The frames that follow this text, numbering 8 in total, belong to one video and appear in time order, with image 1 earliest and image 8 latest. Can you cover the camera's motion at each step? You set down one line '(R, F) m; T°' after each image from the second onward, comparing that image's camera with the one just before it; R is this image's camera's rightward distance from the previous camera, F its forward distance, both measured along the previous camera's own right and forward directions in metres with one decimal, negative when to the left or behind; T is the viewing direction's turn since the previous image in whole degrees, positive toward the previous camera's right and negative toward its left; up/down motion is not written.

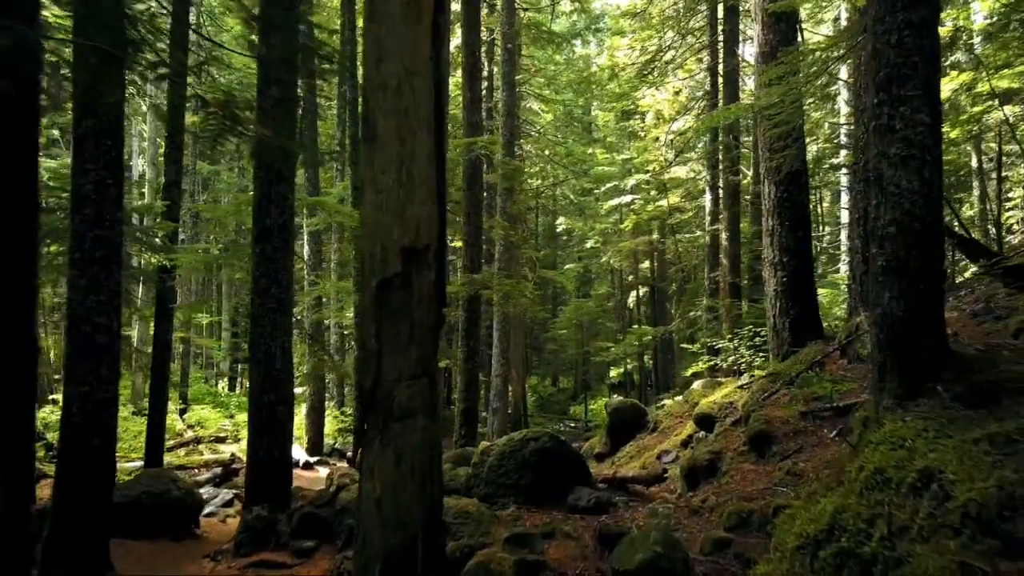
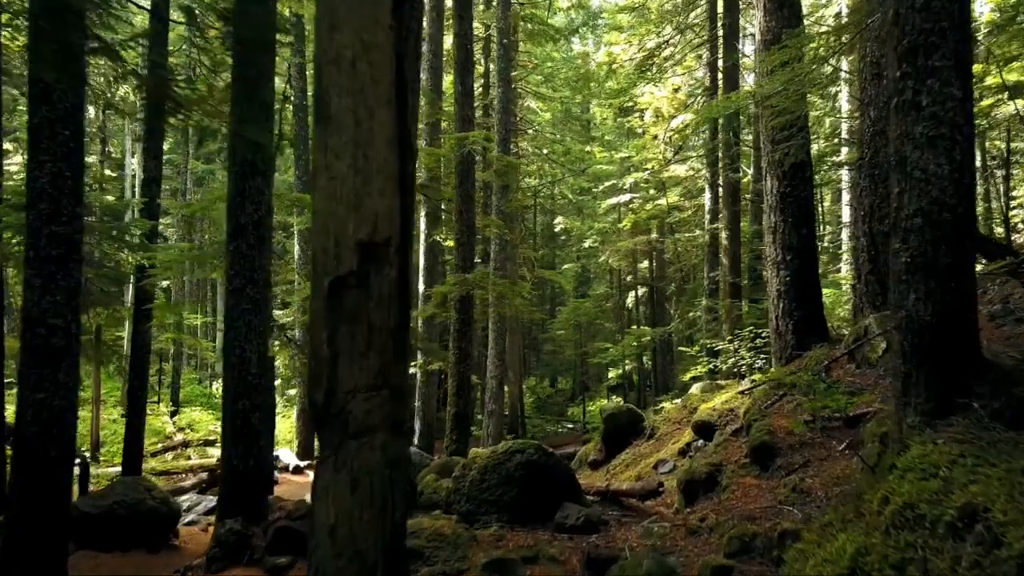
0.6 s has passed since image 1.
(+0.1, +0.4) m; 0°
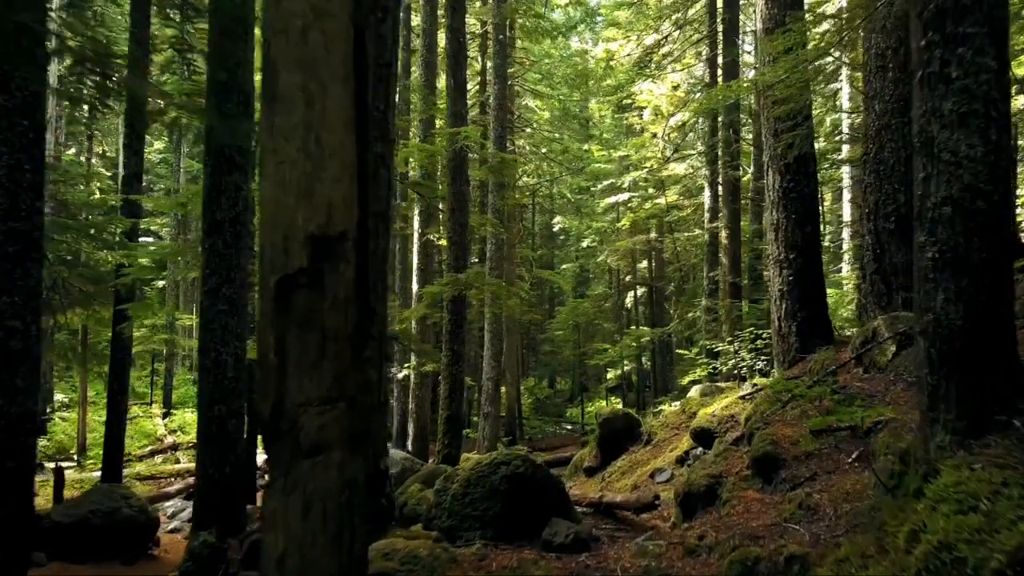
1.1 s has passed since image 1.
(+0.1, +0.3) m; 0°
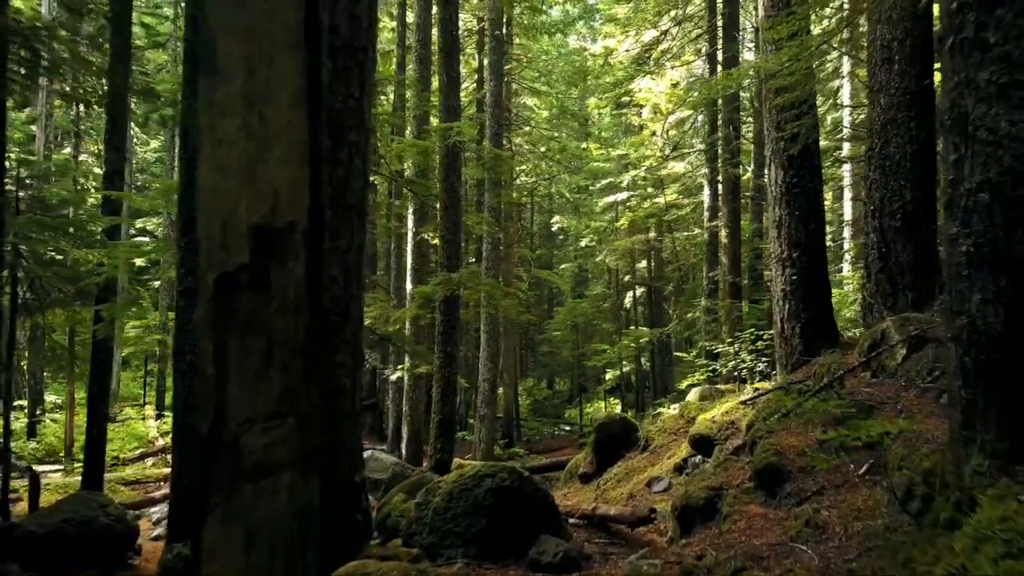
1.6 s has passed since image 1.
(+0.1, +0.3) m; 0°
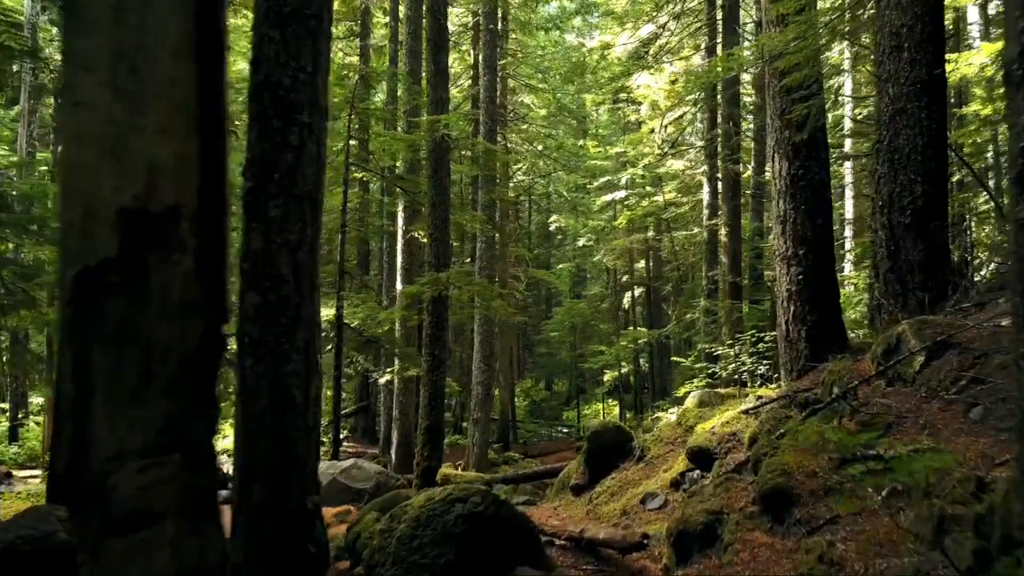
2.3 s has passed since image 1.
(+0.1, +0.5) m; 0°
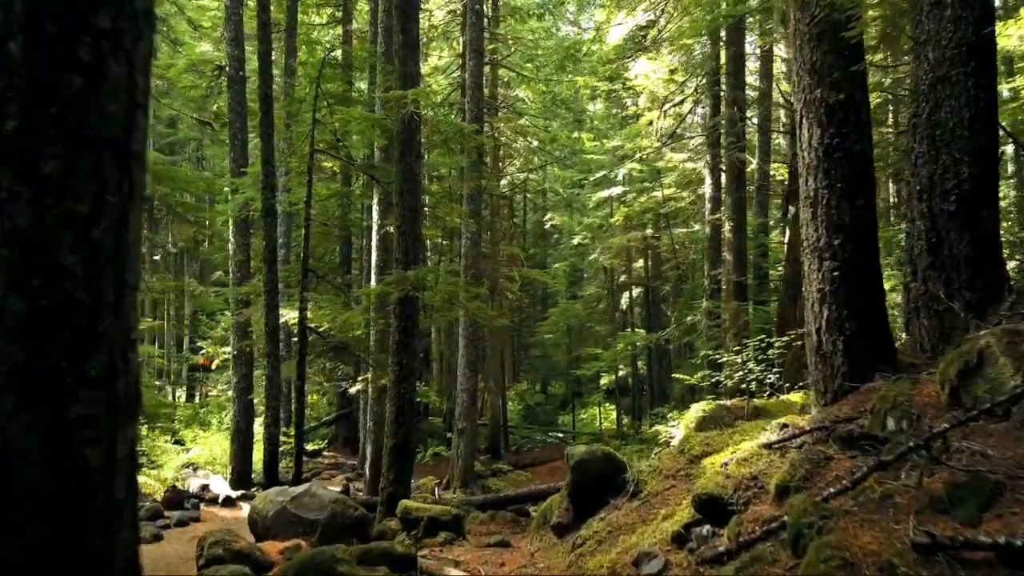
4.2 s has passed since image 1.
(+0.3, +1.2) m; 0°
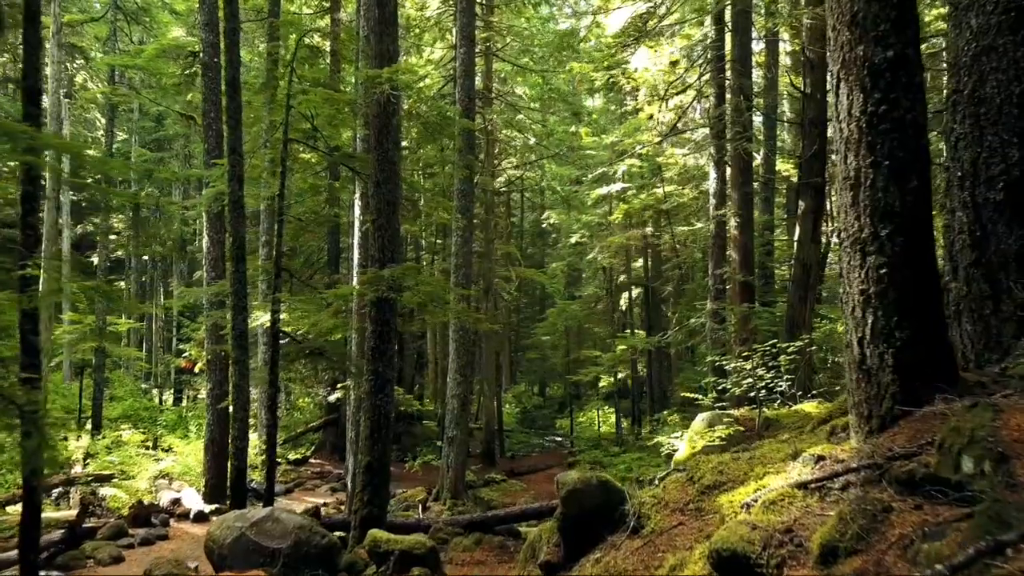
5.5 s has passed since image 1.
(+0.1, +0.9) m; 0°
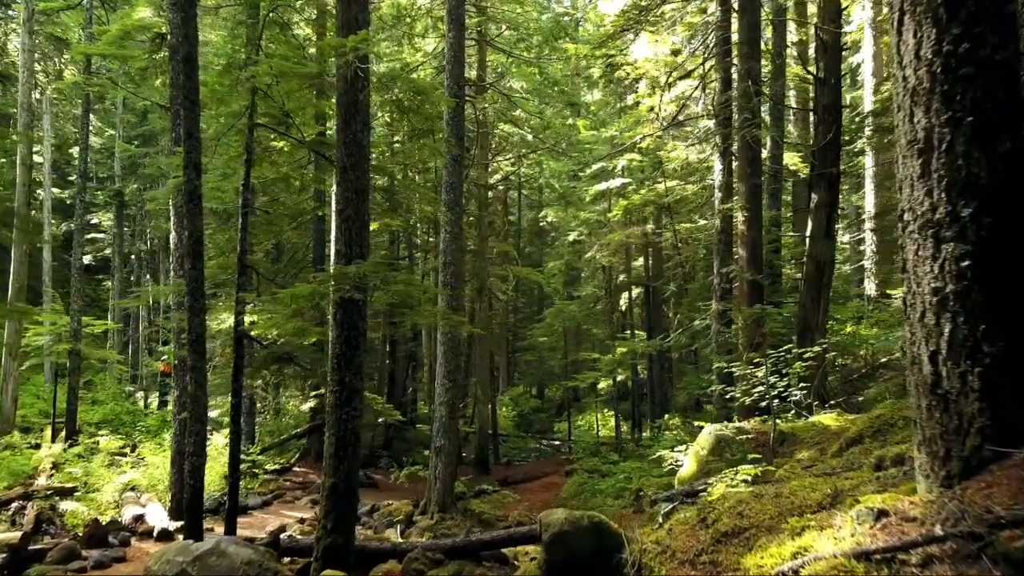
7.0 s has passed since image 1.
(+0.2, +1.0) m; 0°
